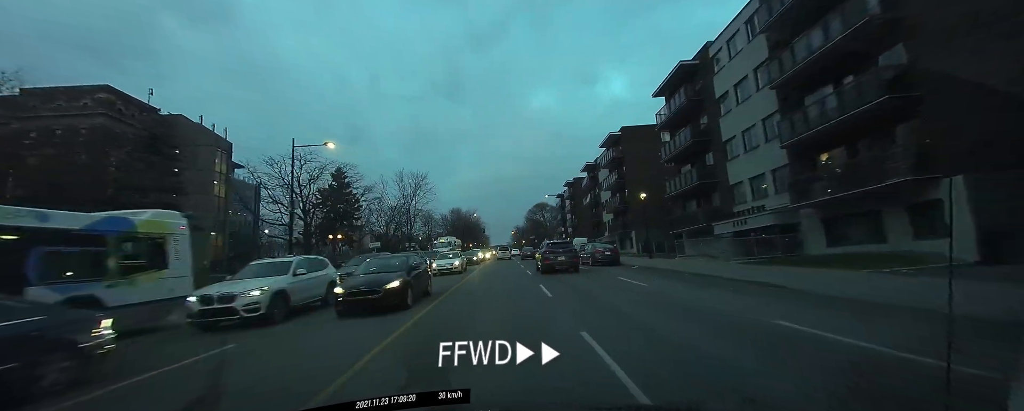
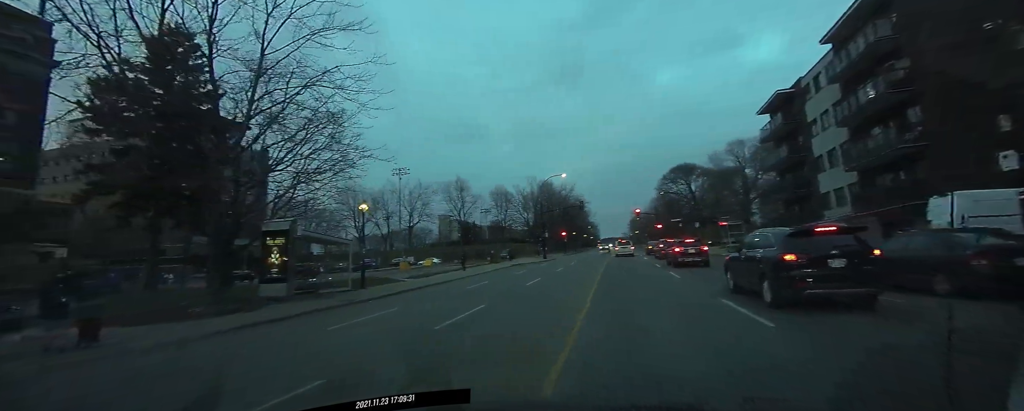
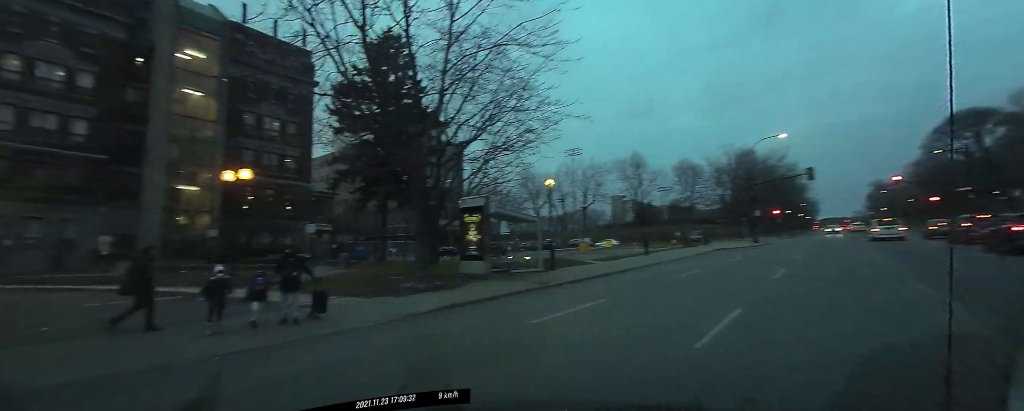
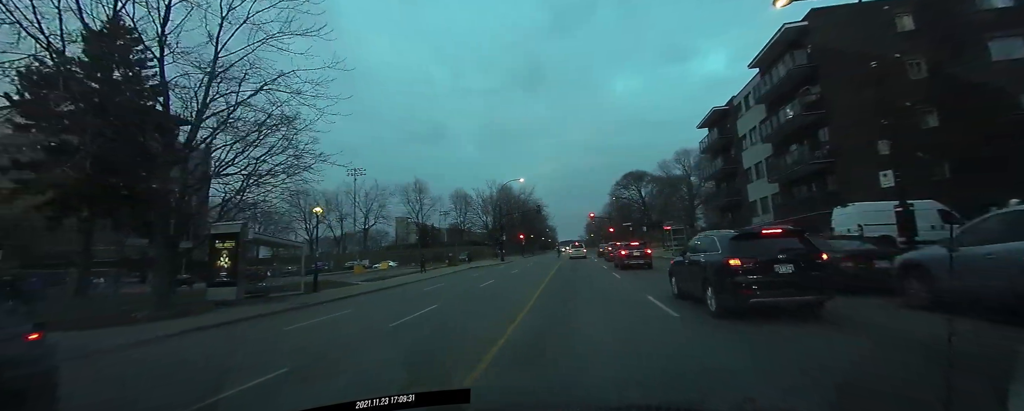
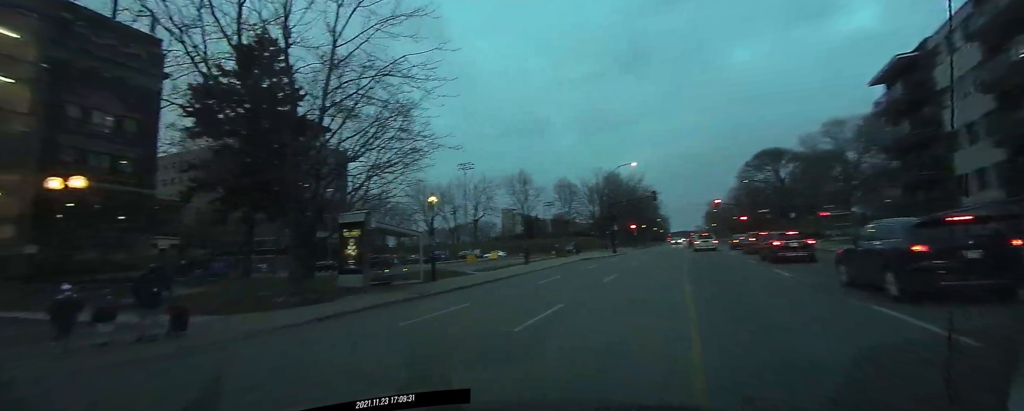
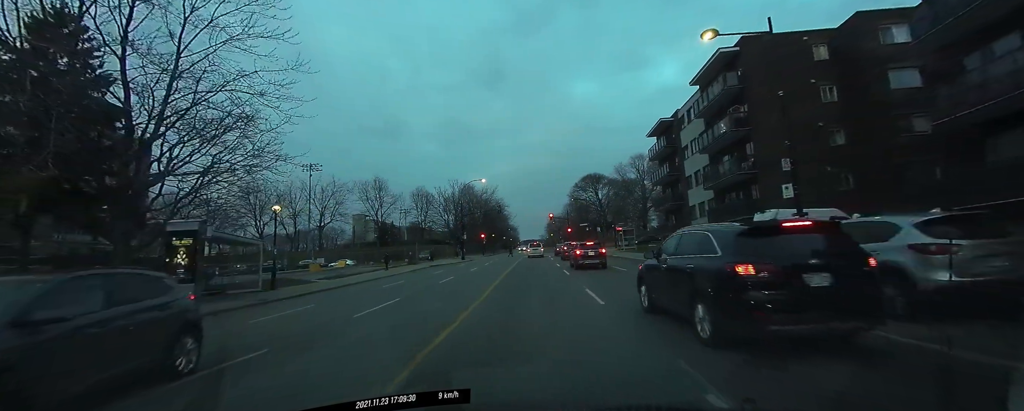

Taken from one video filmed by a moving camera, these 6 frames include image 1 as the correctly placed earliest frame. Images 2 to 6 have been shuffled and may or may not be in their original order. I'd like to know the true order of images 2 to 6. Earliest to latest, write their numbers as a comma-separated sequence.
6, 4, 2, 5, 3
